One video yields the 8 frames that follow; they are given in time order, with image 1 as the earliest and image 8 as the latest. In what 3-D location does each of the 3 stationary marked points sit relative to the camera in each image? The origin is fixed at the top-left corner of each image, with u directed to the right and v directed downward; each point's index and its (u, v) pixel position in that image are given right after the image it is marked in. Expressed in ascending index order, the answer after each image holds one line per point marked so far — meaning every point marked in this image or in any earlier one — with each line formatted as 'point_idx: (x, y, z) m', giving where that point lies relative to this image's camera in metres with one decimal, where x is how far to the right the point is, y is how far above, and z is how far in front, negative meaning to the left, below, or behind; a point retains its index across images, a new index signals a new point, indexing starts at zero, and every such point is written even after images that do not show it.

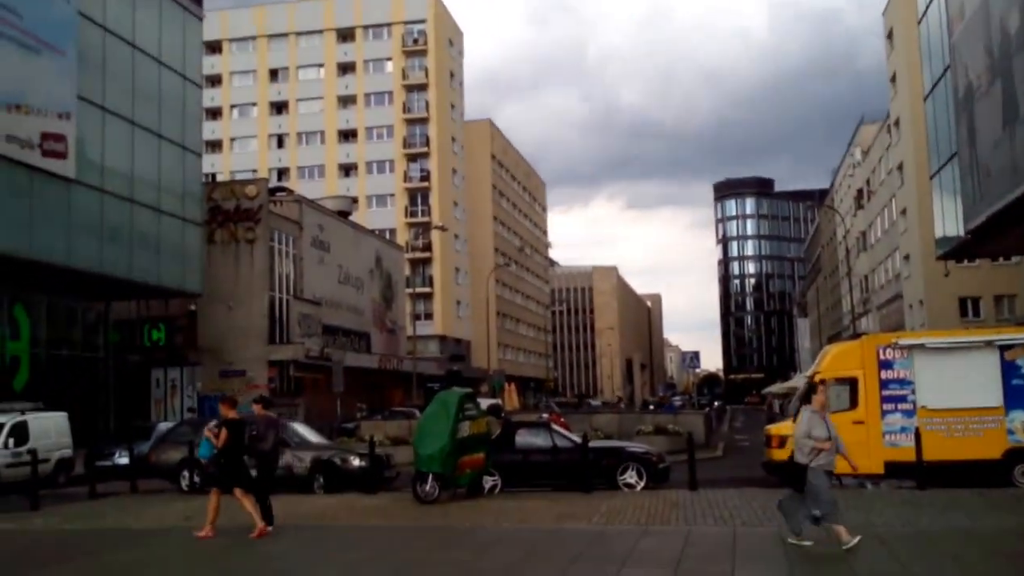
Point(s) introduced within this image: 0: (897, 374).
0: (+6.6, -1.5, +18.4) m
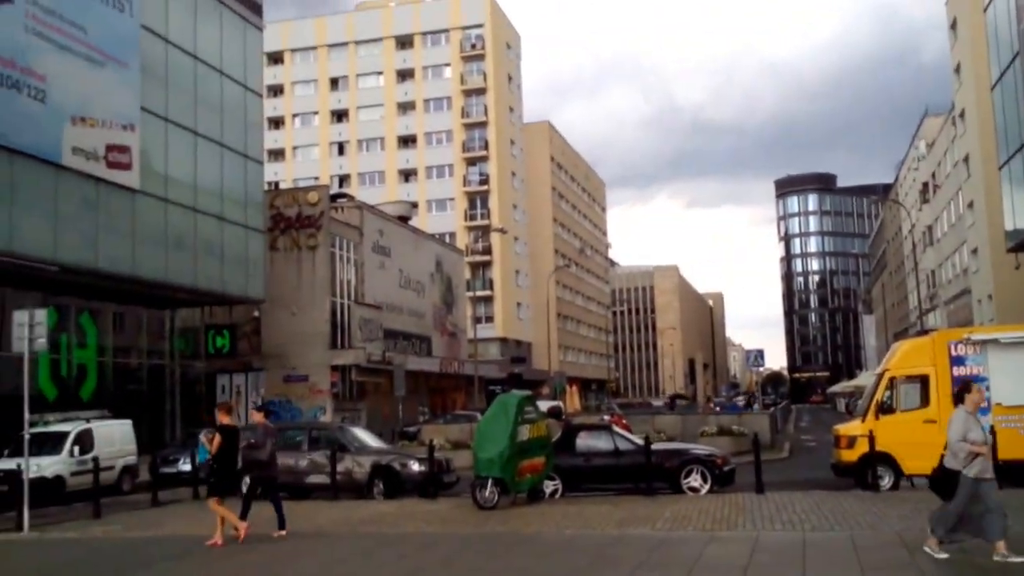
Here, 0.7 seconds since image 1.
0: (+7.6, -1.4, +17.7) m
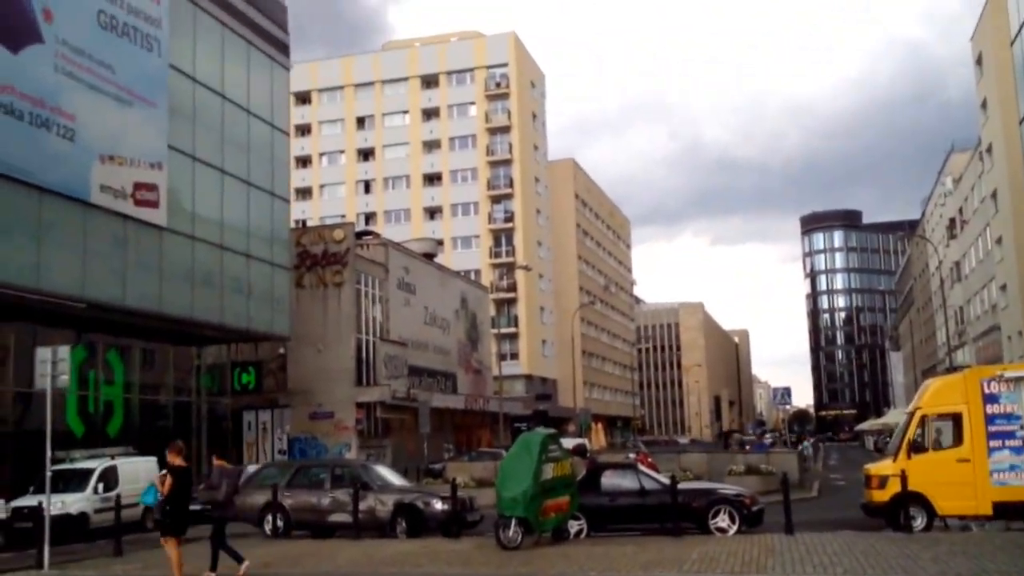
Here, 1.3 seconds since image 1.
0: (+8.0, -2.0, +17.4) m
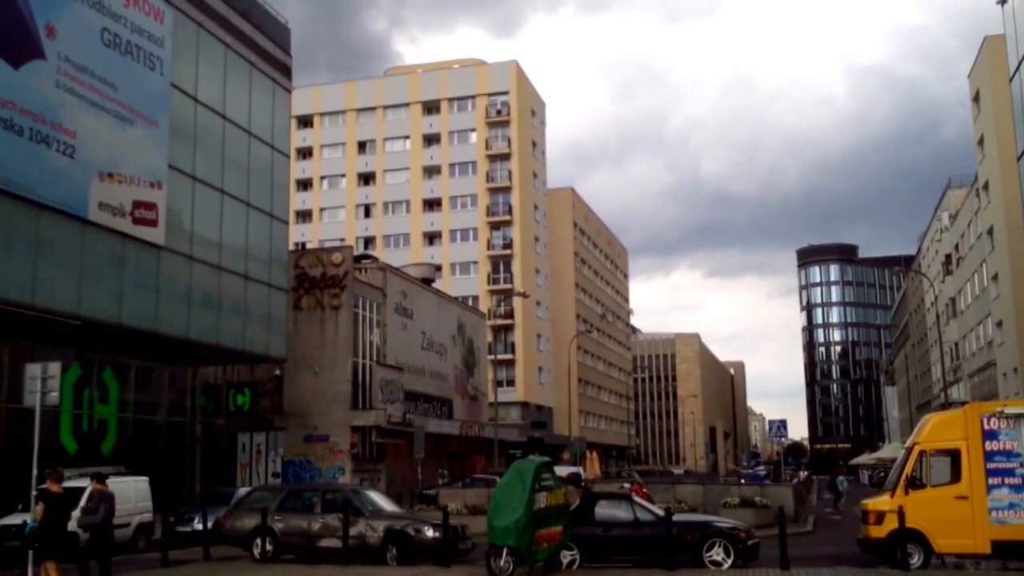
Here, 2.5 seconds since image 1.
0: (+7.9, -2.5, +17.2) m
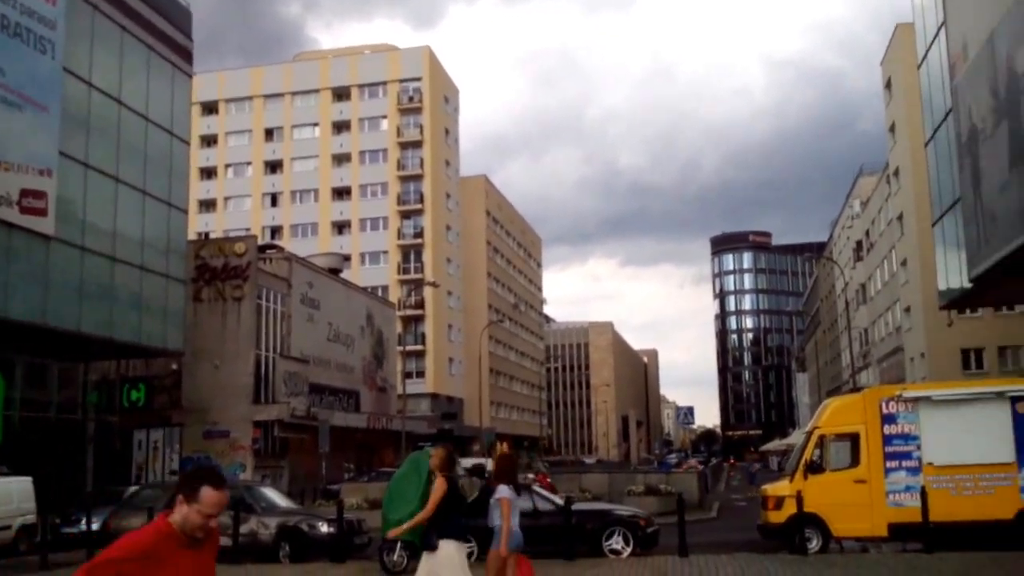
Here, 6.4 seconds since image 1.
0: (+6.2, -2.3, +17.4) m
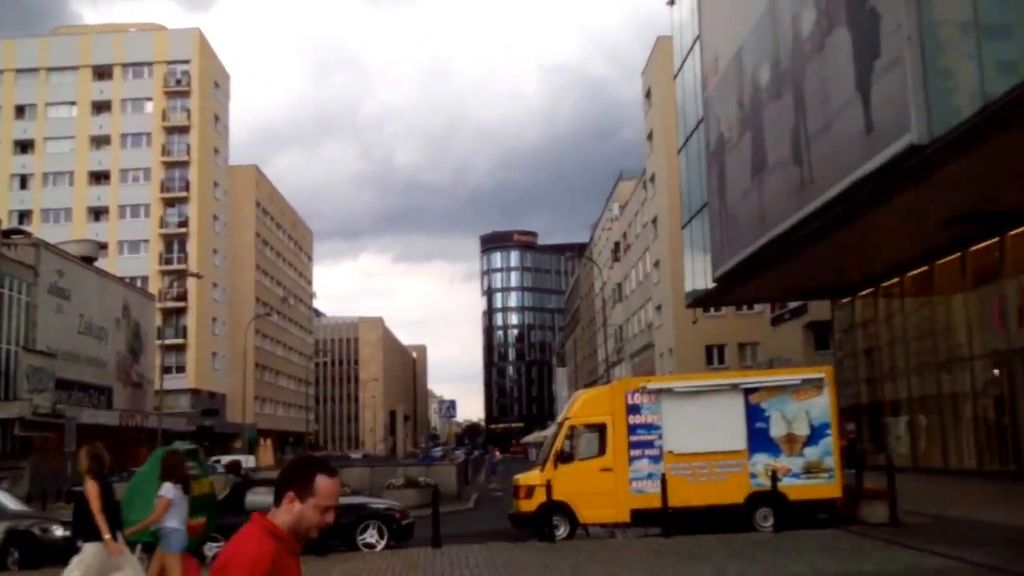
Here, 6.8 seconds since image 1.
0: (+2.2, -2.2, +18.2) m
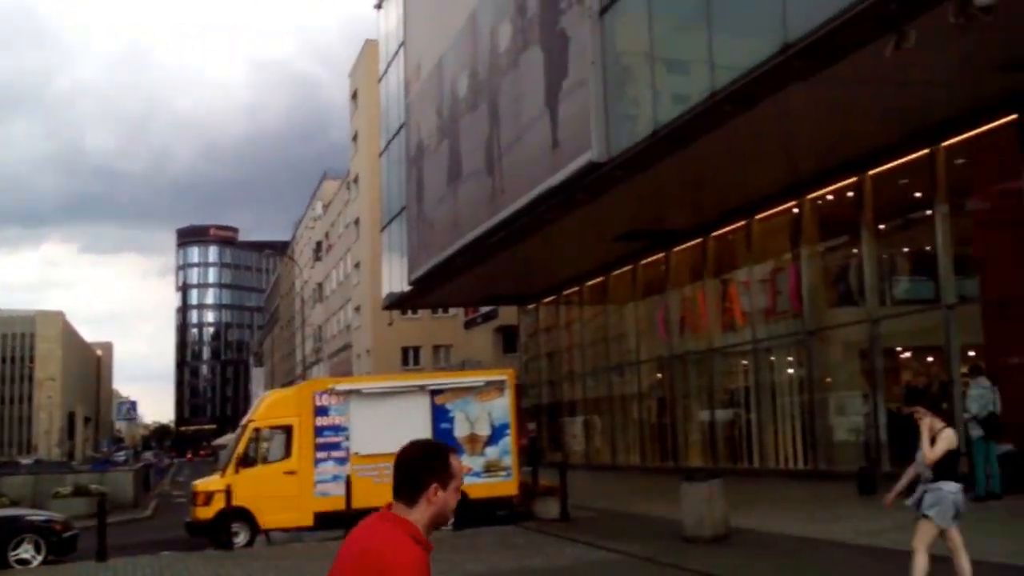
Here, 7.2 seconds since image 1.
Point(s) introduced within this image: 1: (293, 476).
0: (-3.1, -2.3, +18.1) m
1: (-3.7, -3.1, +17.8) m
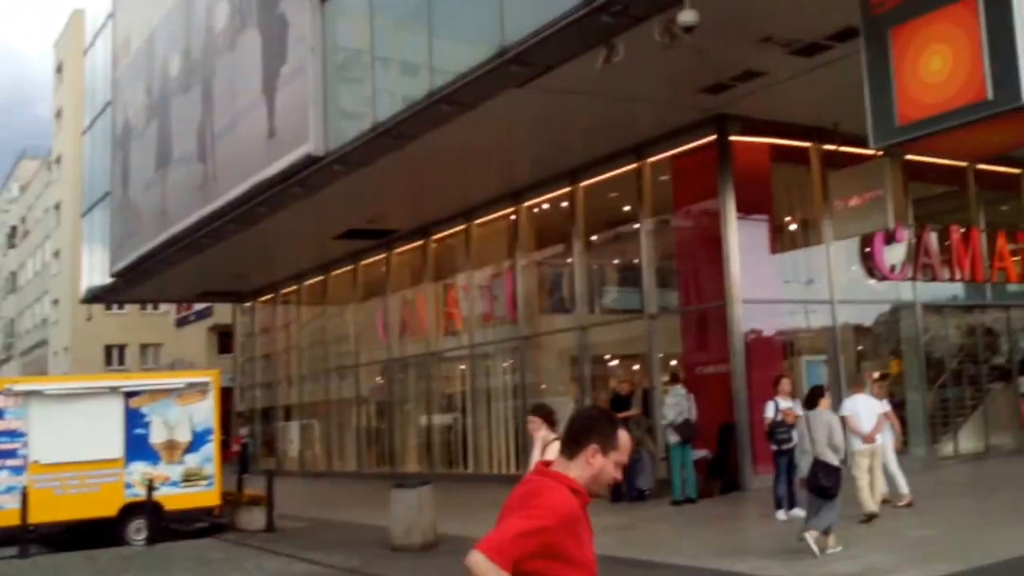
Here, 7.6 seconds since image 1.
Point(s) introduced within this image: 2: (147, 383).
0: (-7.7, -2.1, +16.3) m
1: (-8.2, -2.9, +15.9) m
2: (-5.9, -1.5, +17.3) m
